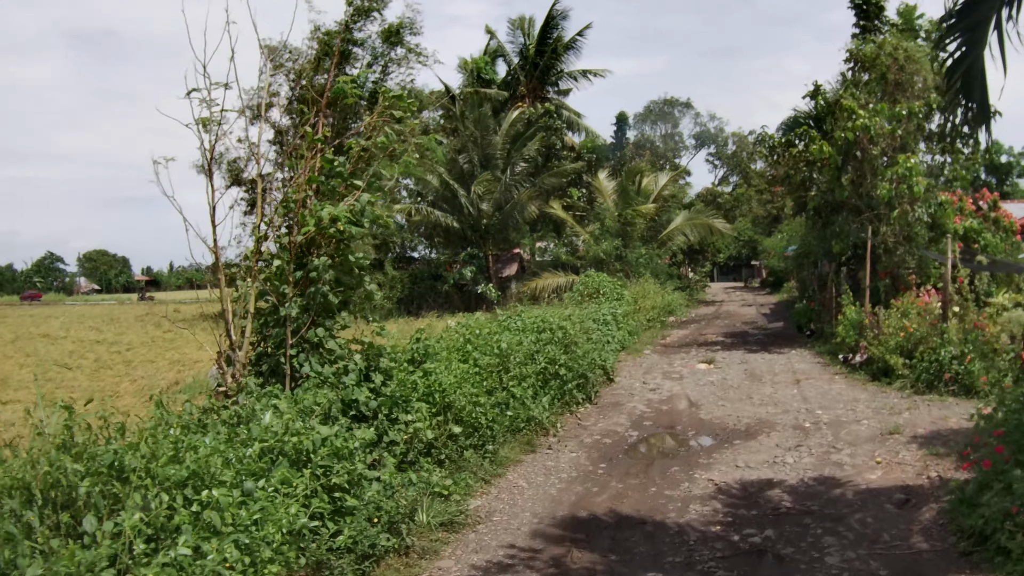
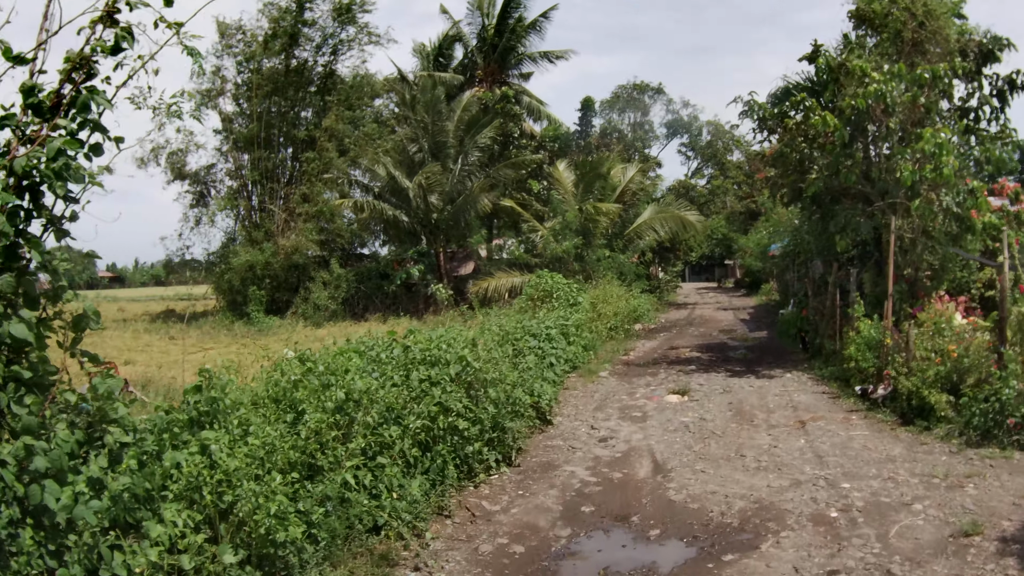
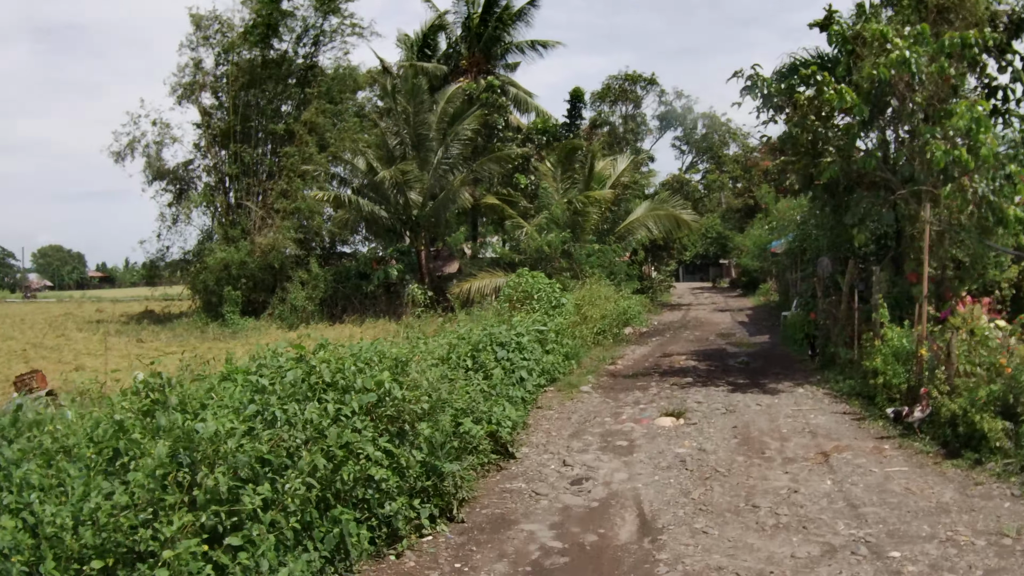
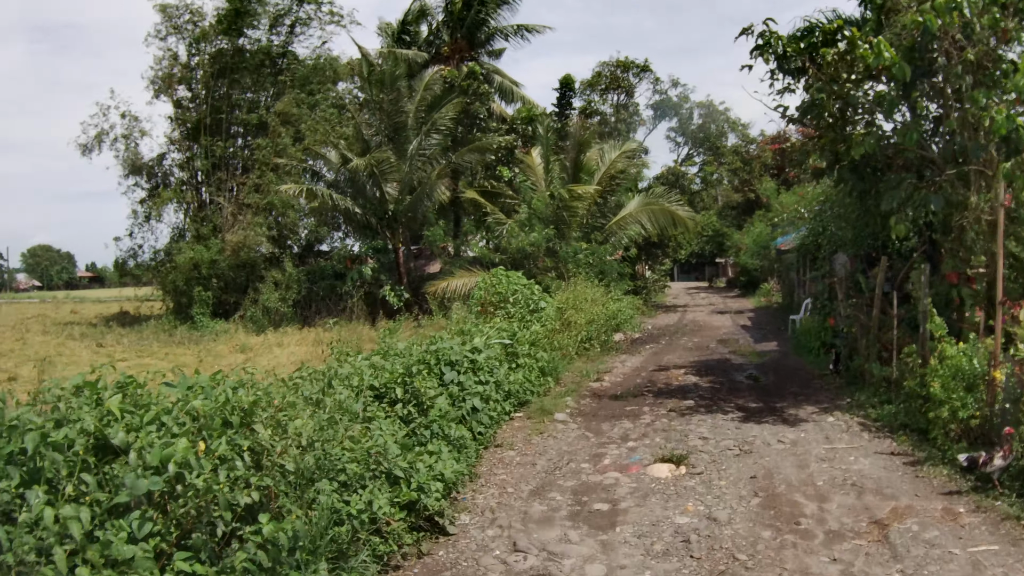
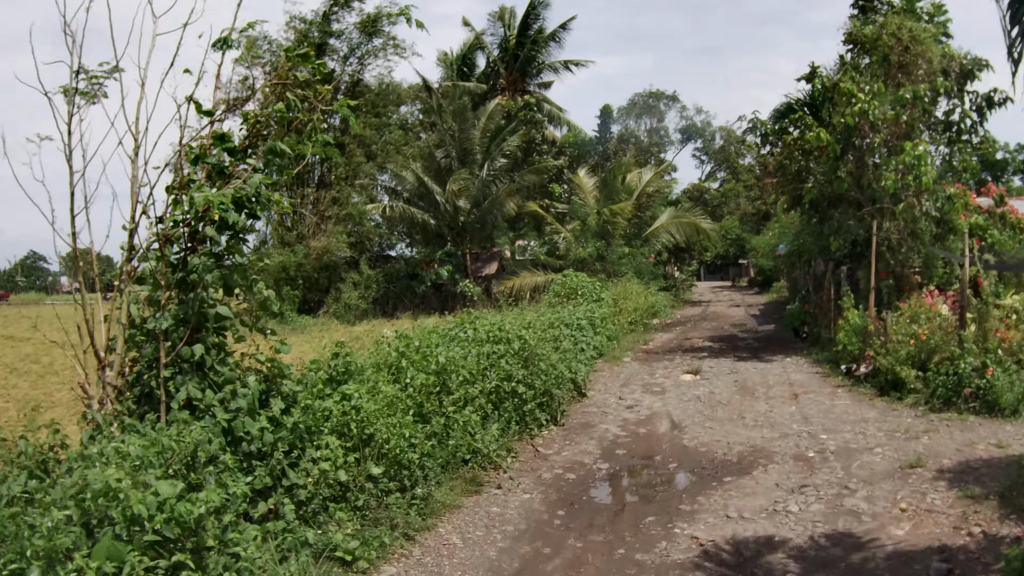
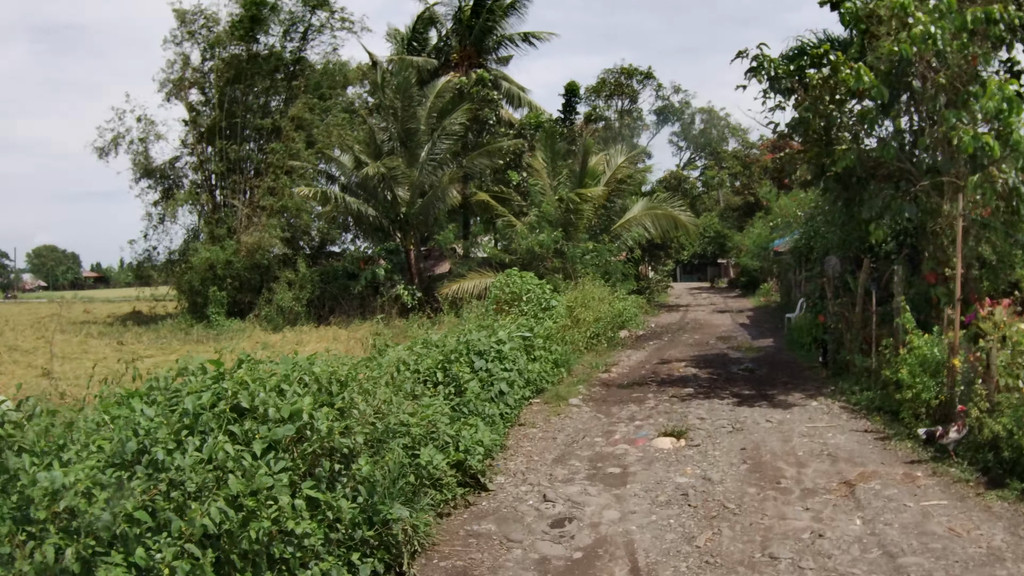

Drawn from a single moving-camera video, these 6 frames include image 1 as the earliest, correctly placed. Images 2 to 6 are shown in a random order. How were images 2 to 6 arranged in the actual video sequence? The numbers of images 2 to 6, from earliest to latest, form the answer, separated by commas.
5, 2, 3, 6, 4
